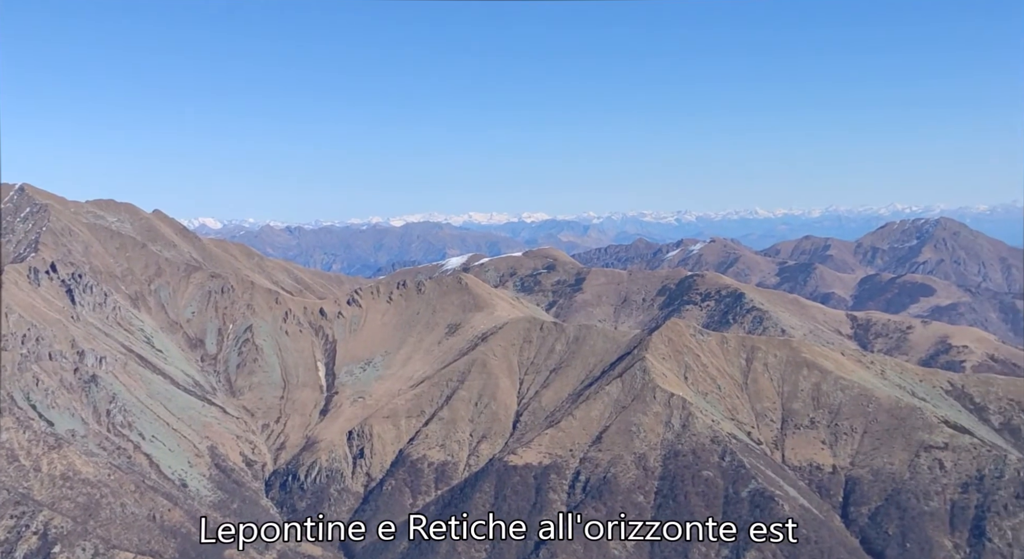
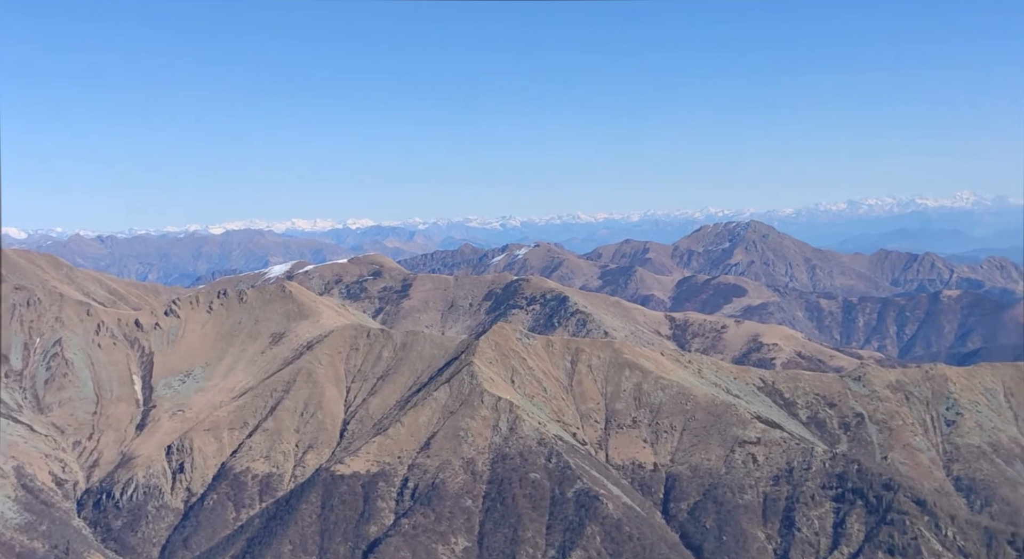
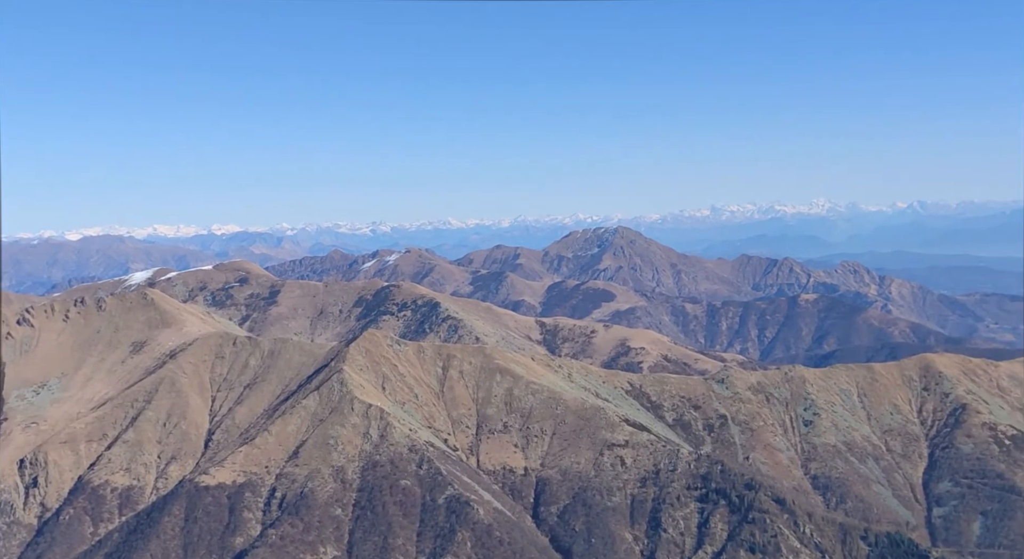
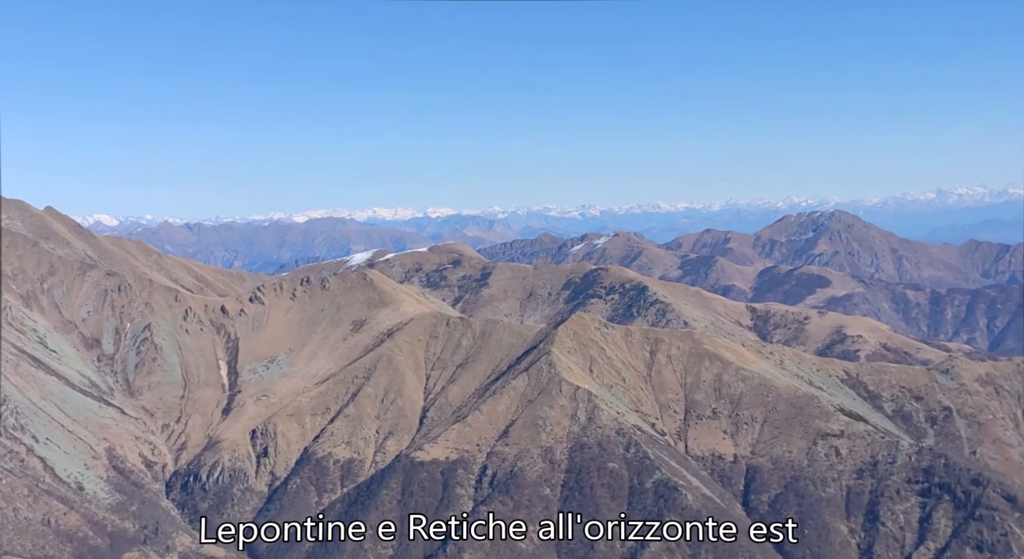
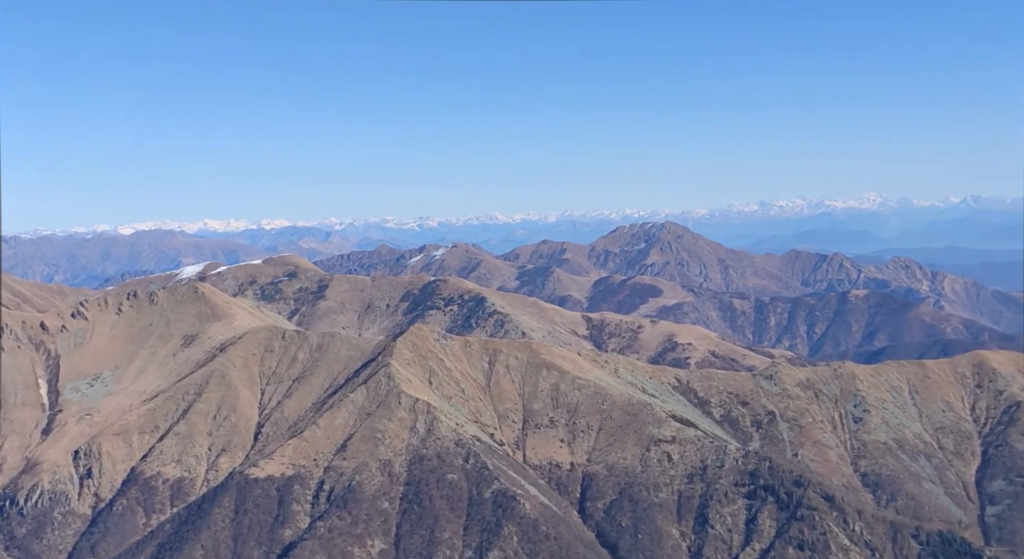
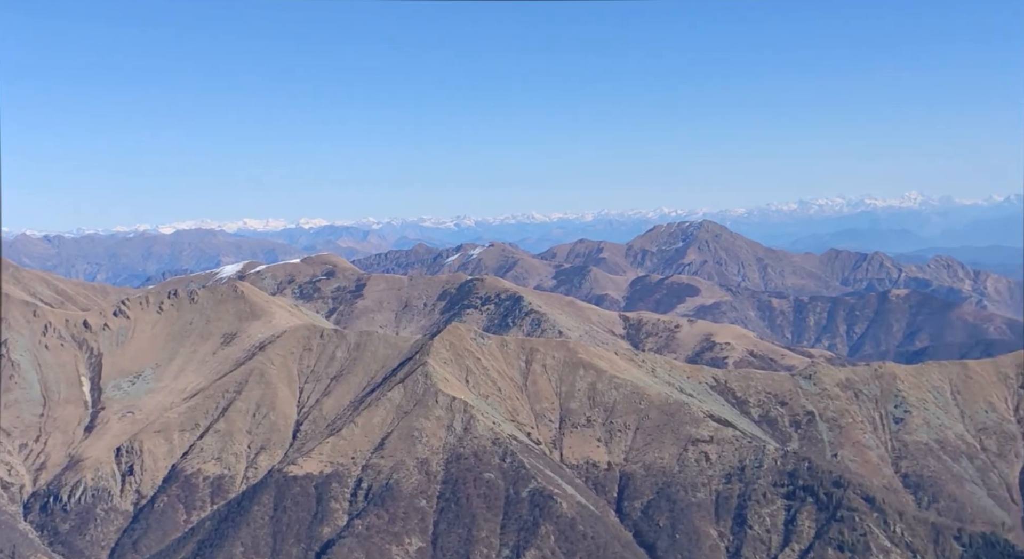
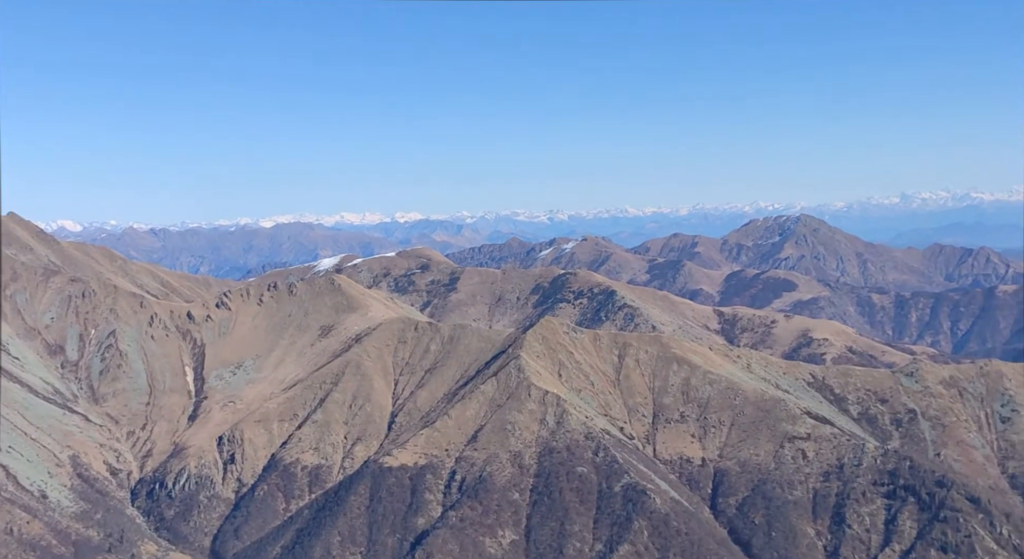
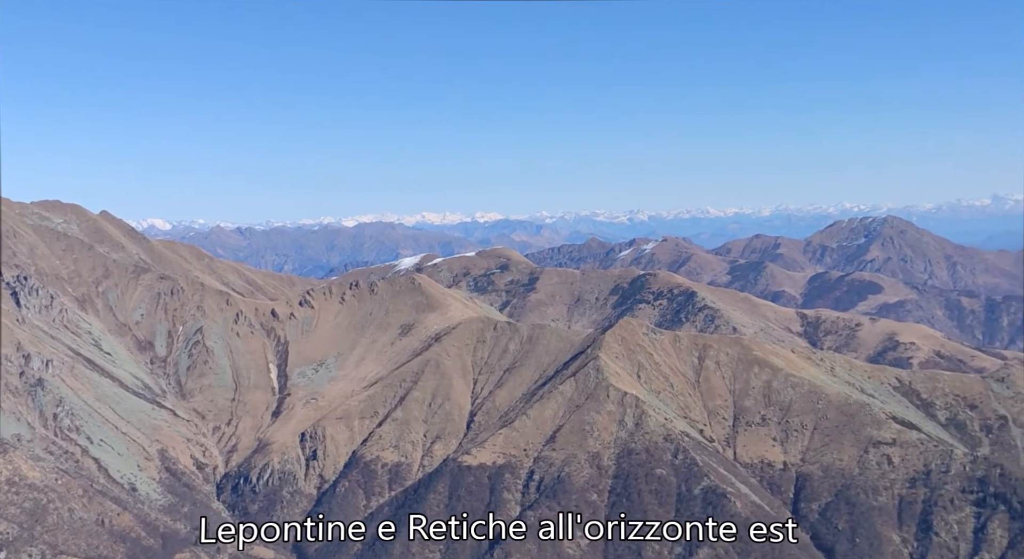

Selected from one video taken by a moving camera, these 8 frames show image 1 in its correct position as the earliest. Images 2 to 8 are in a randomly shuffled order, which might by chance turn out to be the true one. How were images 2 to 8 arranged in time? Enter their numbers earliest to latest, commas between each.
8, 4, 7, 2, 6, 5, 3
